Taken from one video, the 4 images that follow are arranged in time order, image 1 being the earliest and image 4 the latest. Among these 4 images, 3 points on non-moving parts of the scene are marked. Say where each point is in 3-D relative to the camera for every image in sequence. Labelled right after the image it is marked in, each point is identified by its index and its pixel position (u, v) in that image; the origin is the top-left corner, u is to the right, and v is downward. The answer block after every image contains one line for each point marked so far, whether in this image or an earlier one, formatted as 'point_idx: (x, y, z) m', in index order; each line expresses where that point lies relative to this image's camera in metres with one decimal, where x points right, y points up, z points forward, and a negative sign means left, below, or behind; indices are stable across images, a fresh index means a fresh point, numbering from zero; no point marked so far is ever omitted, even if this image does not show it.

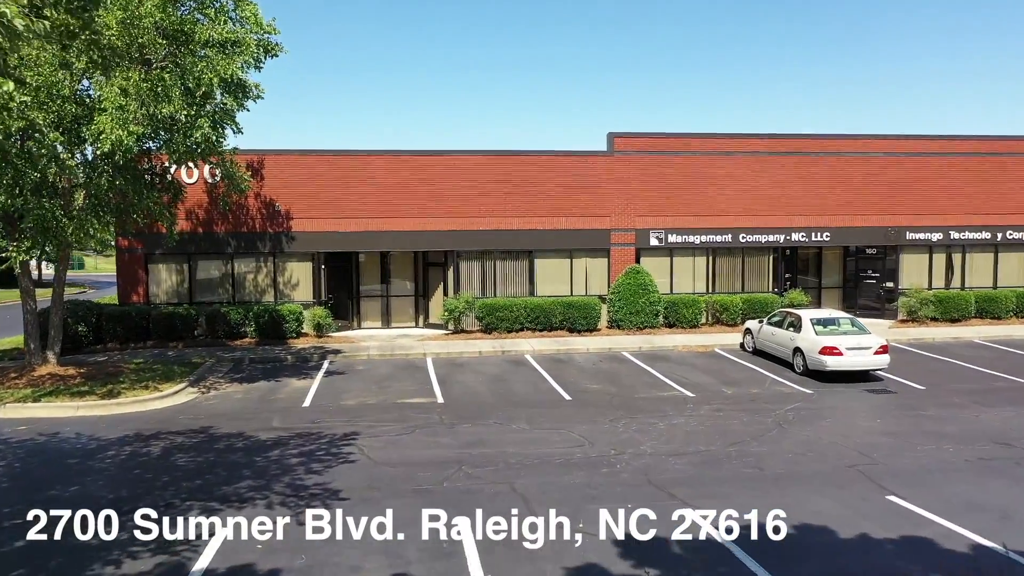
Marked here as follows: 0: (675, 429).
0: (+2.4, -2.1, +12.1) m
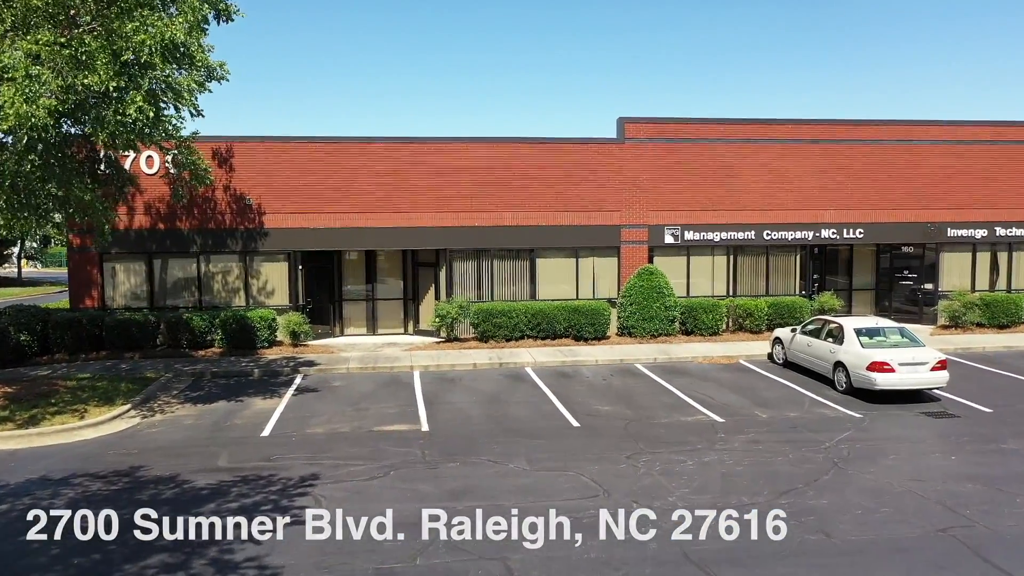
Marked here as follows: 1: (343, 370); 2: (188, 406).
0: (+2.4, -2.2, +9.9) m
1: (-3.4, -1.6, +16.3) m
2: (-5.4, -2.0, +13.6) m
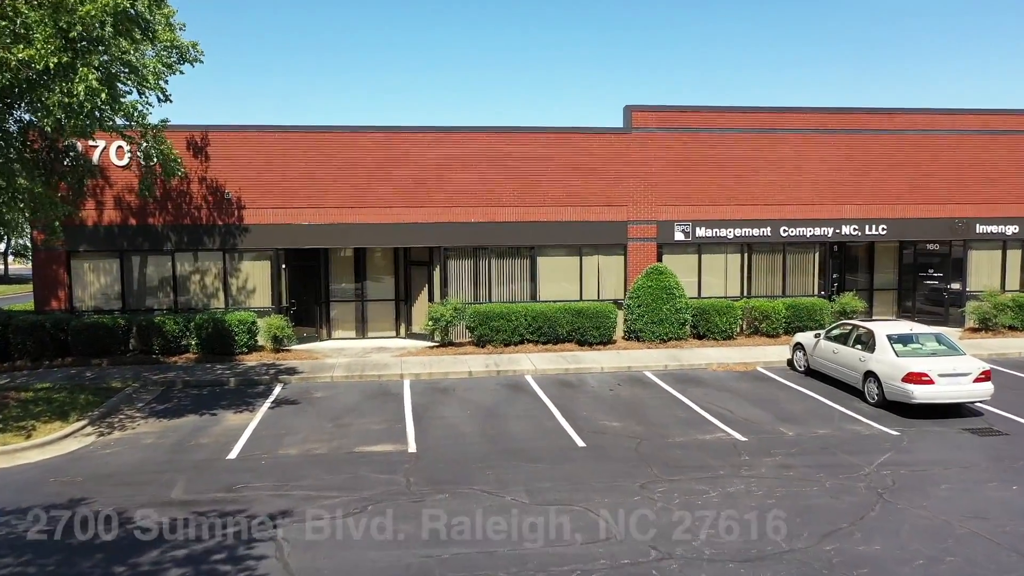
0: (+2.4, -2.3, +8.6) m
1: (-3.4, -1.7, +15.0) m
2: (-5.4, -2.0, +12.3) m
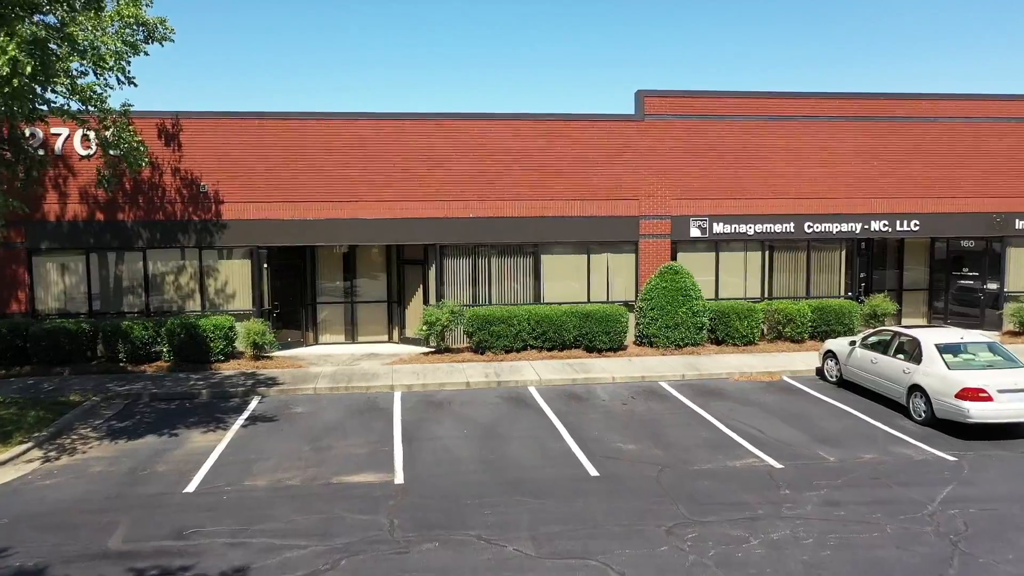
0: (+2.4, -2.3, +7.1) m
1: (-3.4, -1.7, +13.6) m
2: (-5.4, -2.1, +10.9) m
